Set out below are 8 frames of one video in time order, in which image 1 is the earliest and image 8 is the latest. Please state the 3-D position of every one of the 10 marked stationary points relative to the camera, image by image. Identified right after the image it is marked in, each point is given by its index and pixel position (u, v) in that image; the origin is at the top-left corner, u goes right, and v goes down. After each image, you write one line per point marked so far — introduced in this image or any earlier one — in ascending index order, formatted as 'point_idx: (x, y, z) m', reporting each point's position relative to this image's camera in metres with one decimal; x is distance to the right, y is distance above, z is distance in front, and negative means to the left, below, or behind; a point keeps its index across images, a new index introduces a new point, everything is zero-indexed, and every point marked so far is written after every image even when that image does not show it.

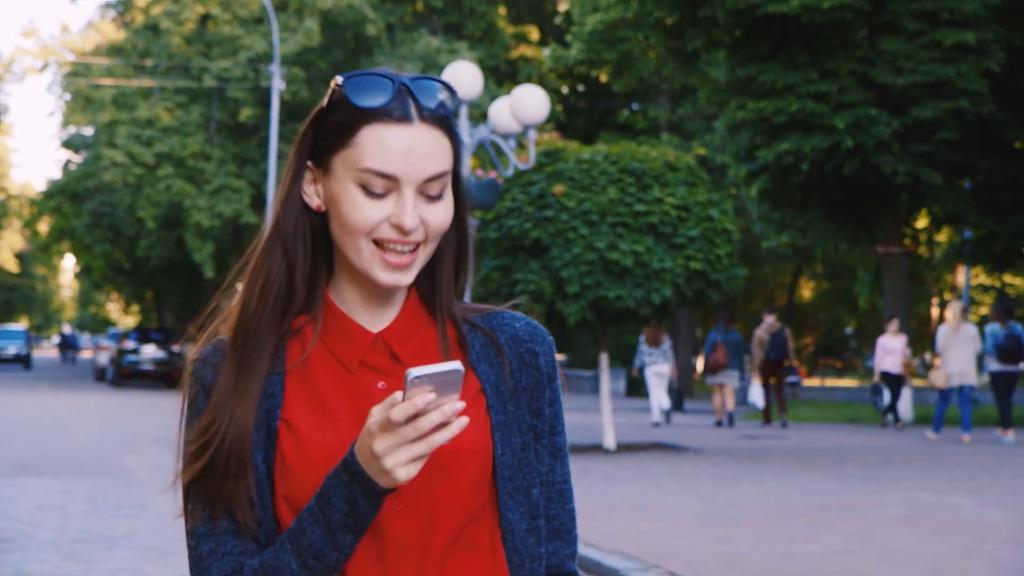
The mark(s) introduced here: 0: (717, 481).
0: (+1.7, -1.6, +12.8) m
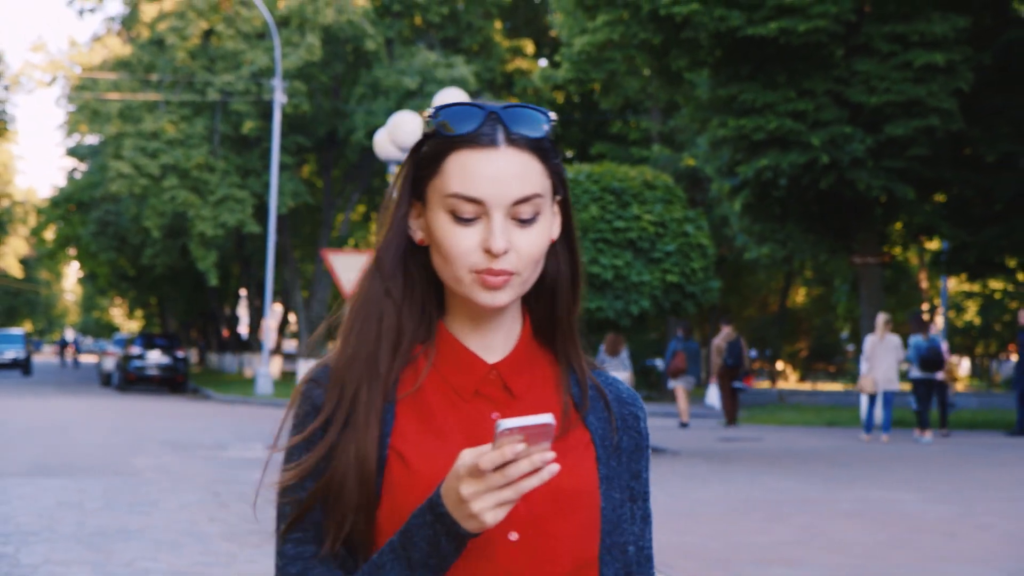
0: (+1.6, -1.7, +13.8) m
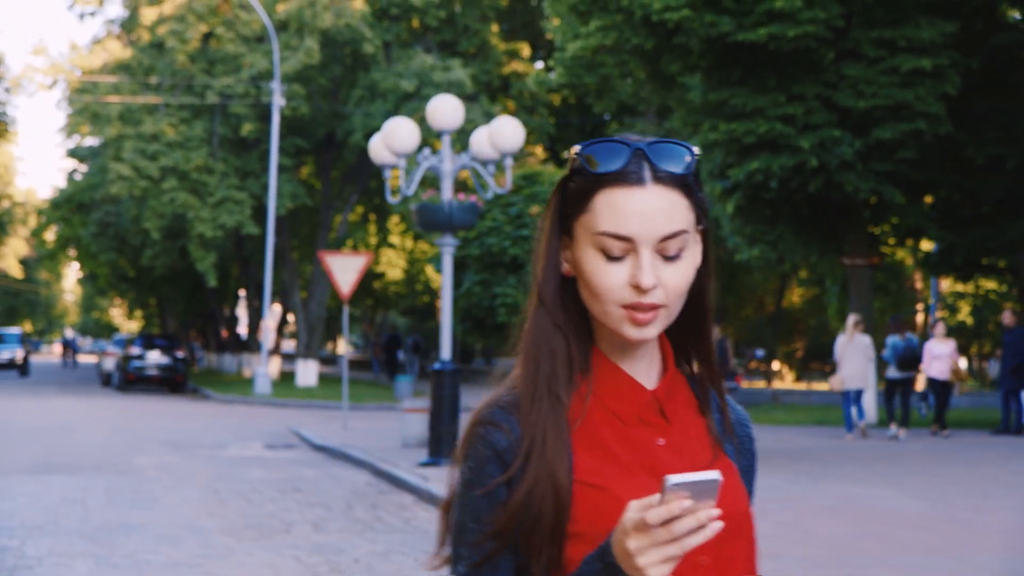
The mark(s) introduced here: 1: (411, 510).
0: (+1.5, -1.7, +14.1) m
1: (-0.8, -1.8, +12.5) m
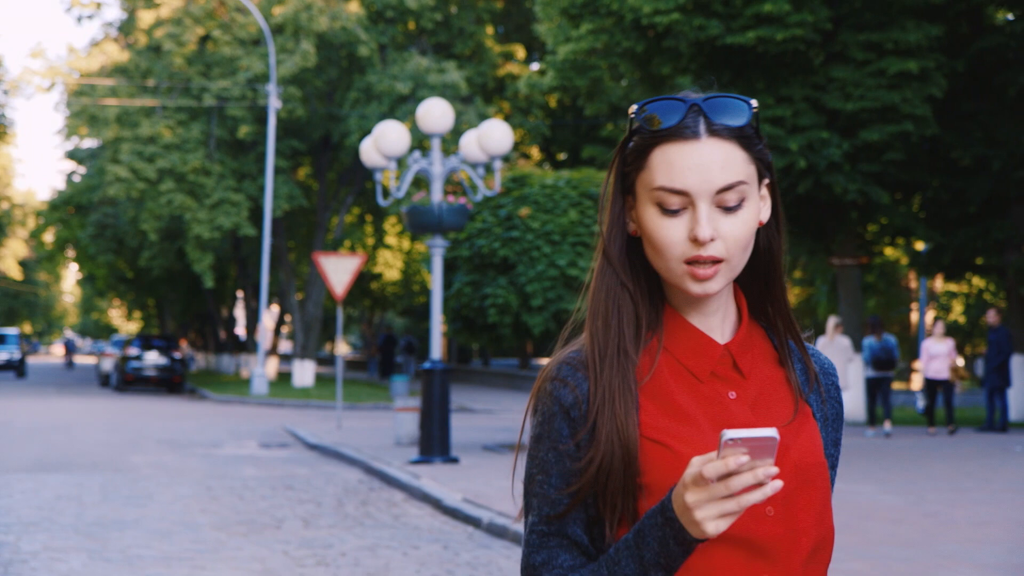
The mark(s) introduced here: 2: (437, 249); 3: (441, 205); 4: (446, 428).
0: (+1.4, -1.7, +14.4) m
1: (-0.9, -1.8, +12.8) m
2: (-0.8, +0.4, +16.0) m
3: (-0.7, +0.8, +15.9) m
4: (-0.7, -1.4, +15.7) m
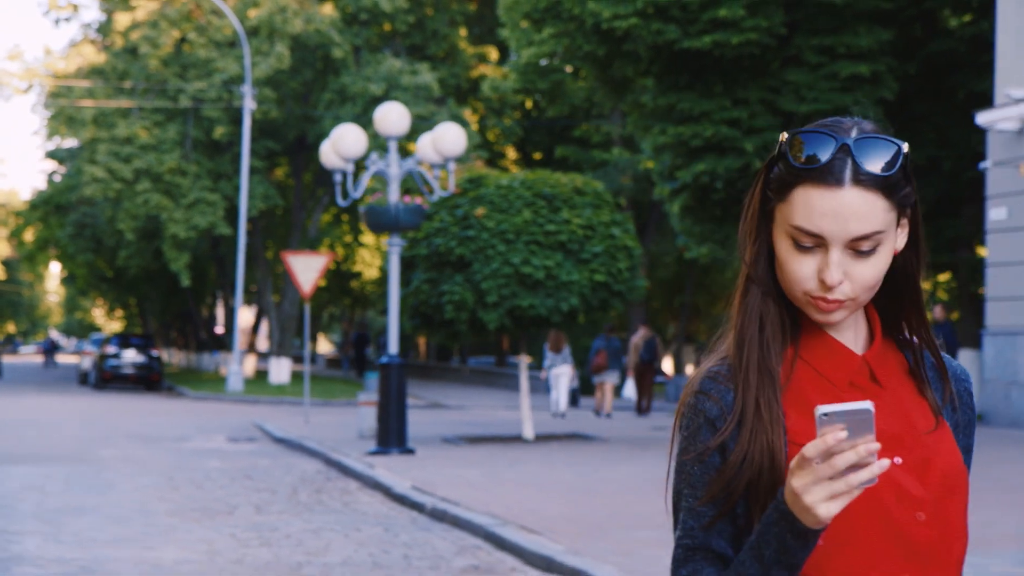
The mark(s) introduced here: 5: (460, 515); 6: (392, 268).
0: (+0.9, -1.7, +14.9) m
1: (-1.4, -1.8, +13.3) m
2: (-1.3, +0.4, +16.5) m
3: (-1.2, +0.9, +16.5) m
4: (-1.1, -1.4, +16.2) m
5: (-0.4, -1.6, +10.8) m
6: (-1.3, +0.2, +16.5) m
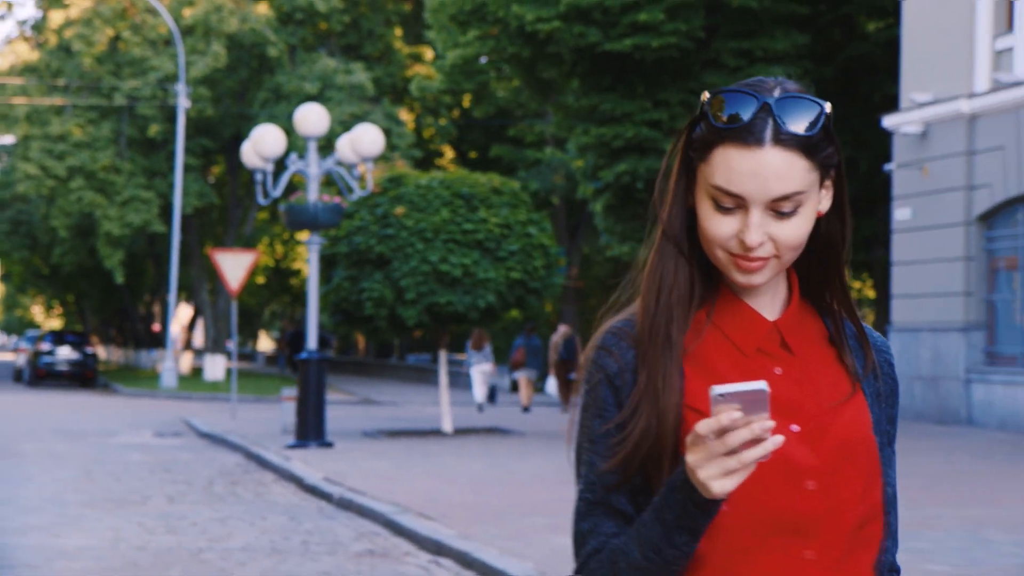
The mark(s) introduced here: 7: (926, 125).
0: (+0.1, -1.7, +15.4) m
1: (-2.2, -1.7, +13.7) m
2: (-2.1, +0.5, +16.9) m
3: (-2.1, +0.9, +16.9) m
4: (-2.0, -1.3, +16.6) m
5: (-1.1, -1.6, +11.2) m
6: (-2.2, +0.2, +16.9) m
7: (+4.9, +1.9, +18.4) m
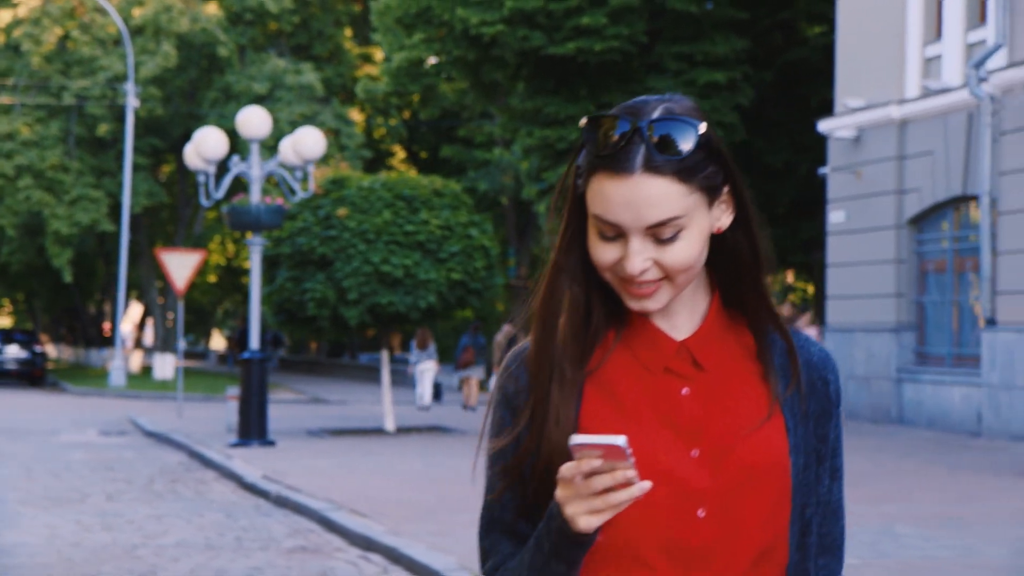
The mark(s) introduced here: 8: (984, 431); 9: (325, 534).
0: (-0.5, -1.7, +15.6) m
1: (-2.7, -1.8, +13.9) m
2: (-2.8, +0.4, +17.1) m
3: (-2.8, +0.9, +17.1) m
4: (-2.7, -1.4, +16.8) m
5: (-1.6, -1.6, +11.5) m
6: (-2.8, +0.2, +17.1) m
7: (+4.2, +1.9, +18.8) m
8: (+4.8, -1.4, +15.7) m
9: (-1.2, -1.6, +10.4) m
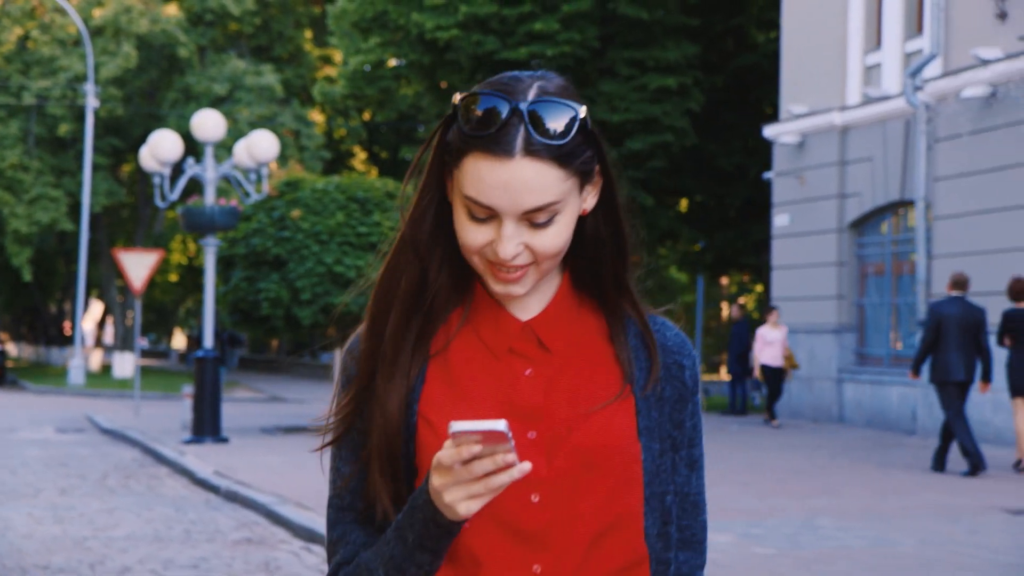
0: (-1.1, -1.7, +16.0) m
1: (-3.2, -1.8, +14.2) m
2: (-3.4, +0.4, +17.4) m
3: (-3.3, +0.9, +17.4) m
4: (-3.2, -1.4, +17.1) m
5: (-2.0, -1.6, +11.8) m
6: (-3.4, +0.2, +17.4) m
7: (+3.6, +1.9, +19.3) m
8: (+4.2, -1.5, +16.2) m
9: (-1.7, -1.6, +10.7) m
